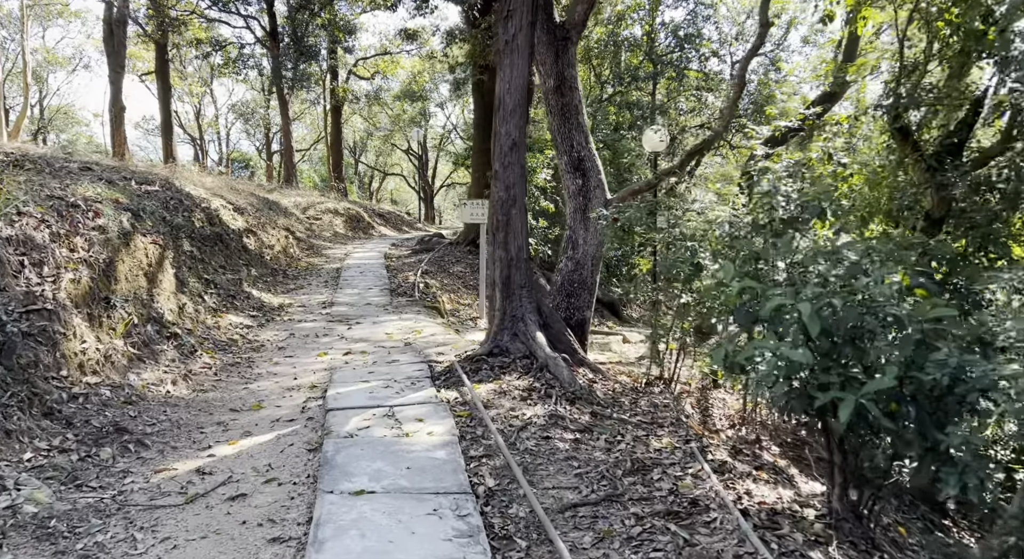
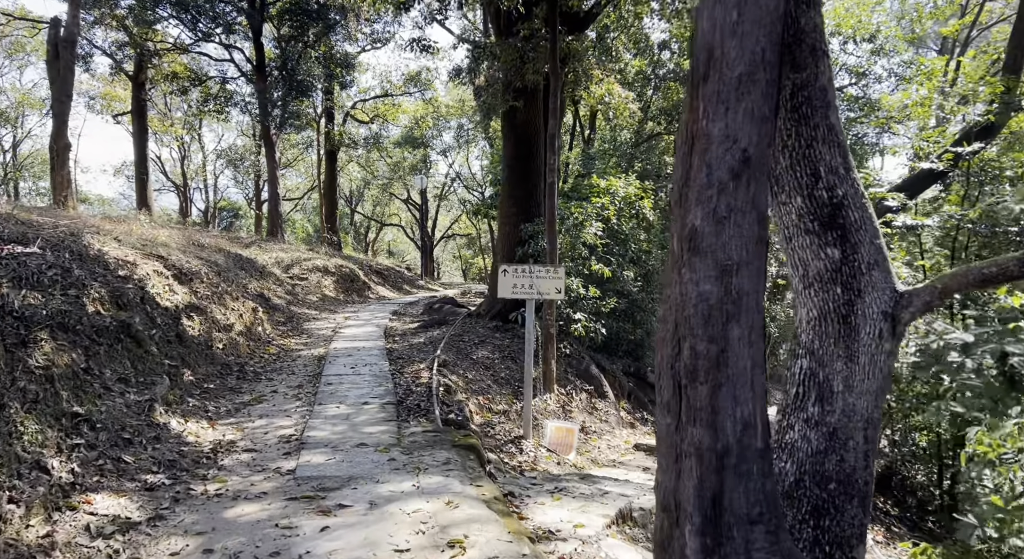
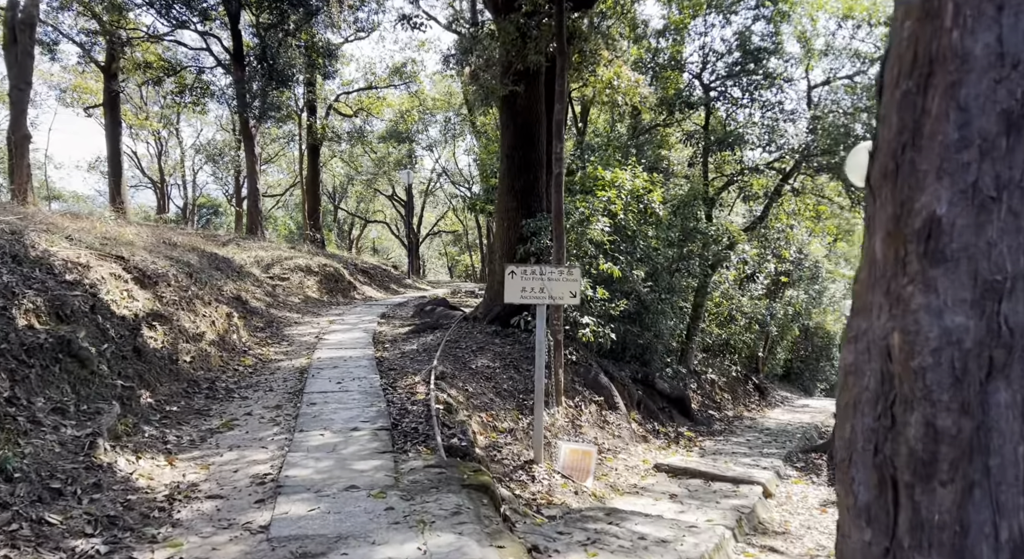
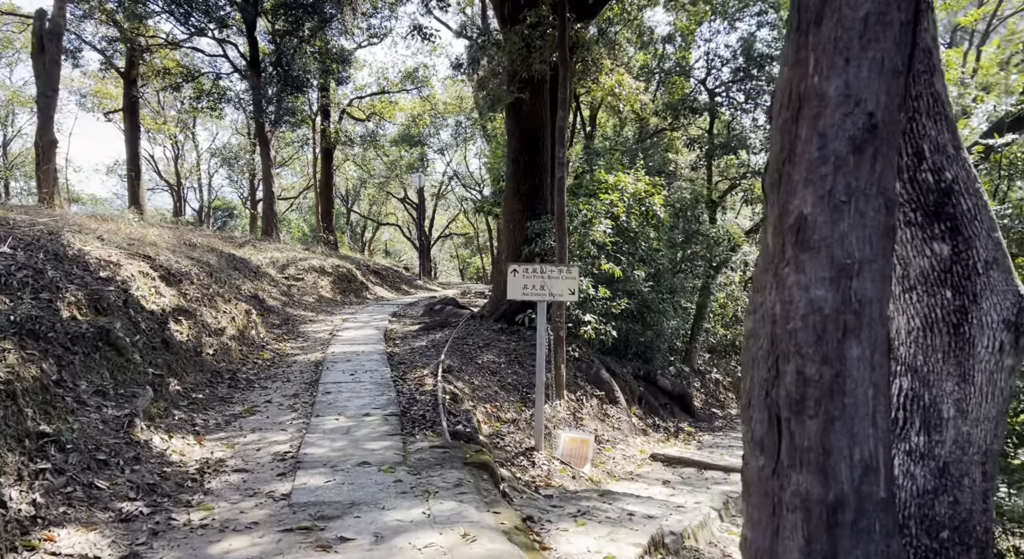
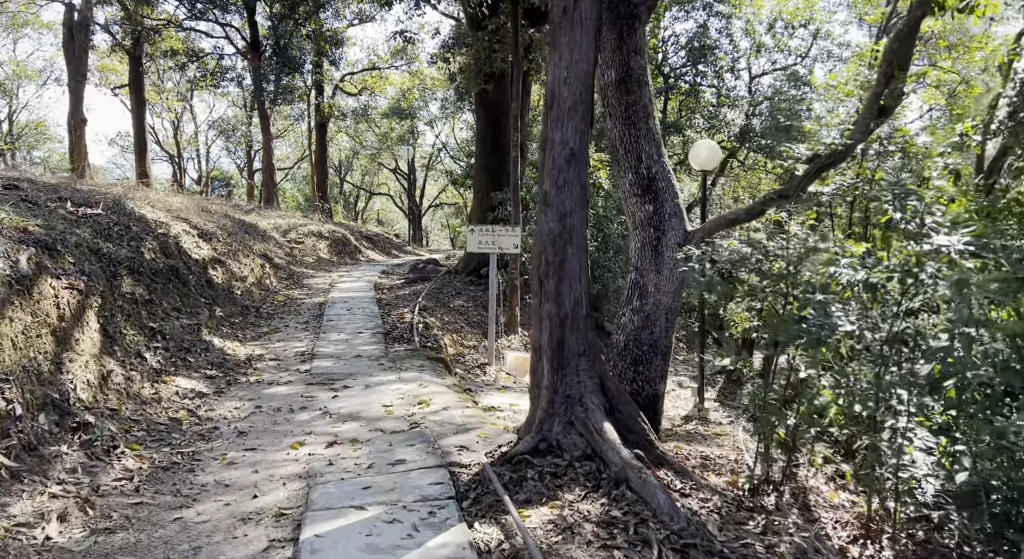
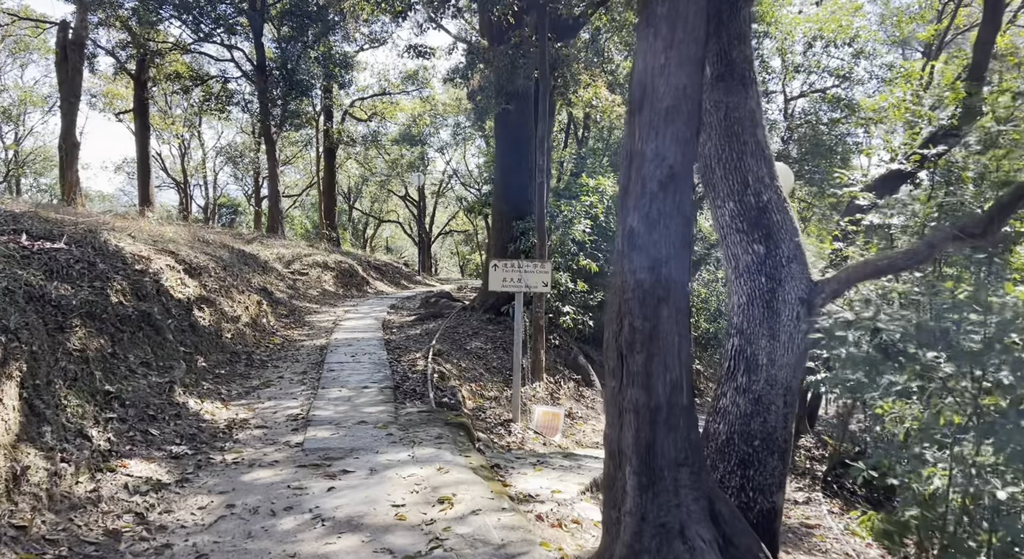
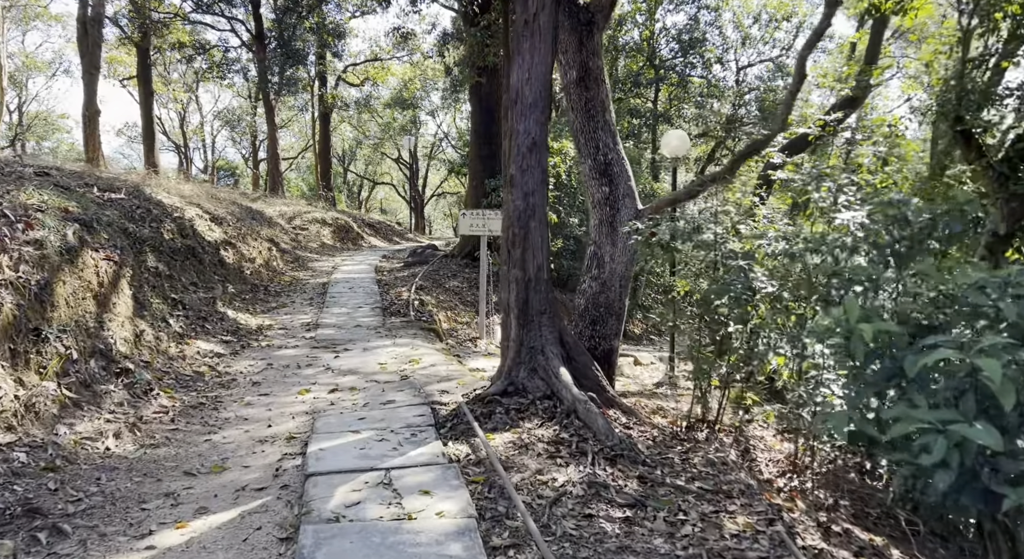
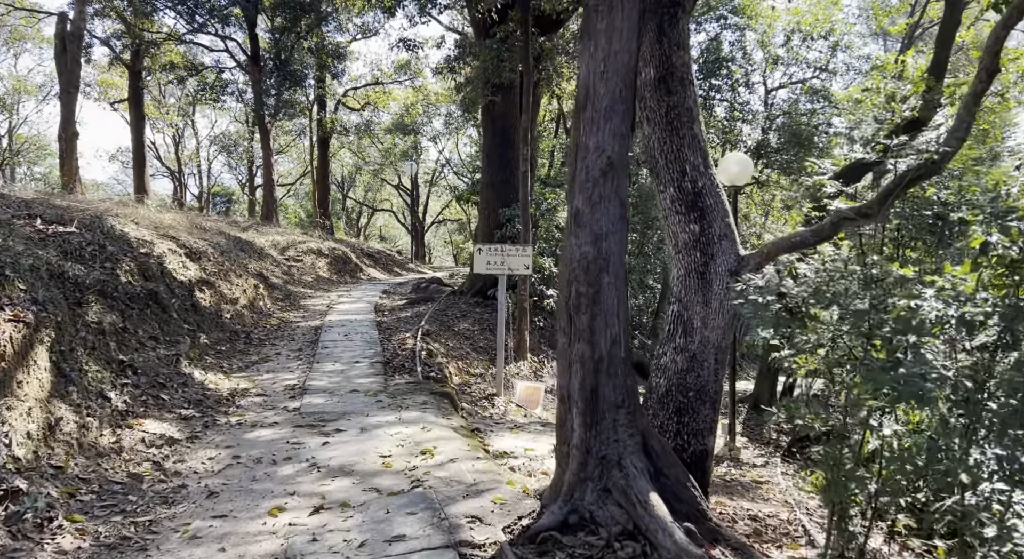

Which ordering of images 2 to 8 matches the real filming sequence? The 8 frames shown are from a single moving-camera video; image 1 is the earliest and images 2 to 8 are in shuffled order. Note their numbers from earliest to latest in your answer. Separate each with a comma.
7, 5, 8, 6, 2, 4, 3
